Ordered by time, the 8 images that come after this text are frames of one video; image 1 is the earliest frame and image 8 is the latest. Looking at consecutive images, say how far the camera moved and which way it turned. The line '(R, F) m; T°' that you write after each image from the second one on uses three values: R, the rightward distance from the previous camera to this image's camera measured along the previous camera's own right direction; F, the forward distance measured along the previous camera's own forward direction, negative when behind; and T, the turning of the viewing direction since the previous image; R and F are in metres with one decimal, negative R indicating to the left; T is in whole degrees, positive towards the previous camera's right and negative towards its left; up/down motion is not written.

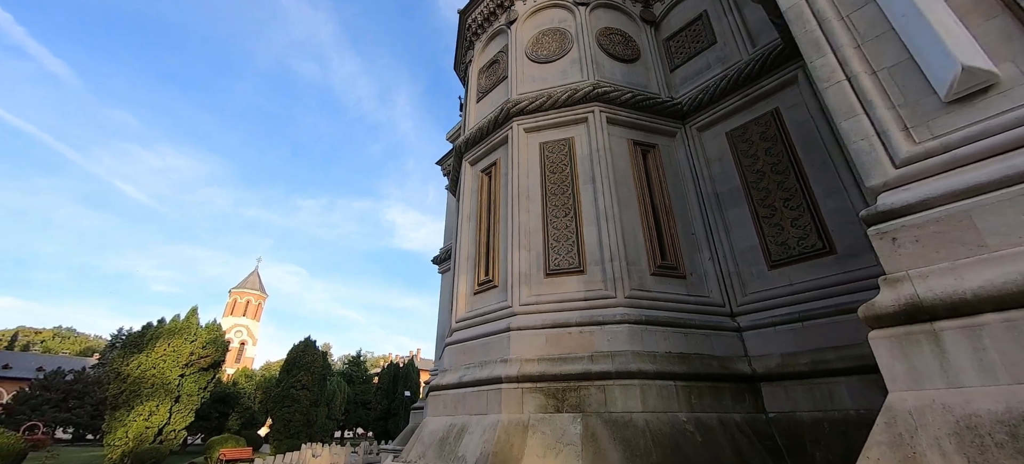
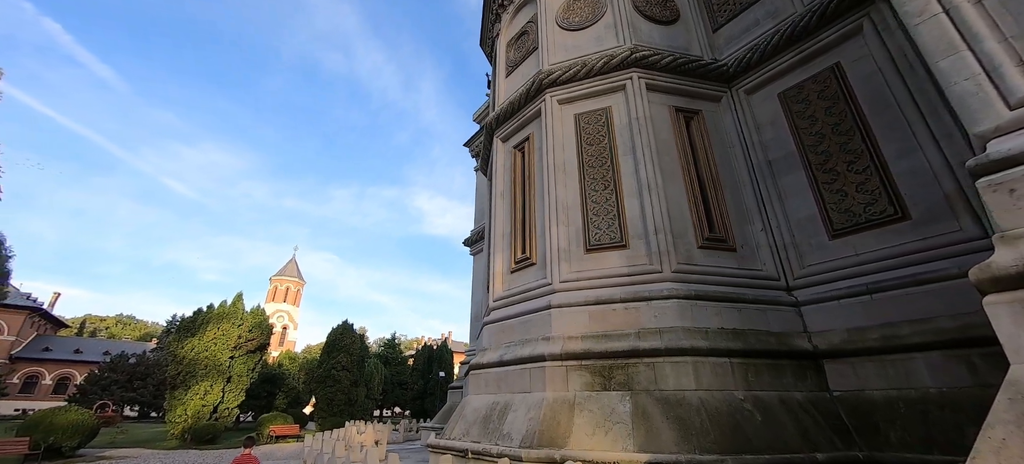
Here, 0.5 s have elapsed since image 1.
(-0.2, +0.2) m; -4°
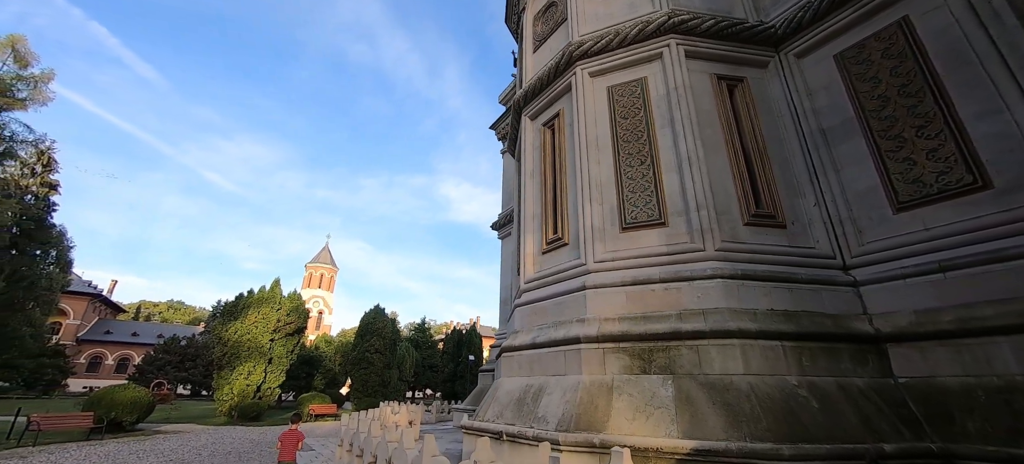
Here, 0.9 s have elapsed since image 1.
(-0.1, +0.2) m; -4°
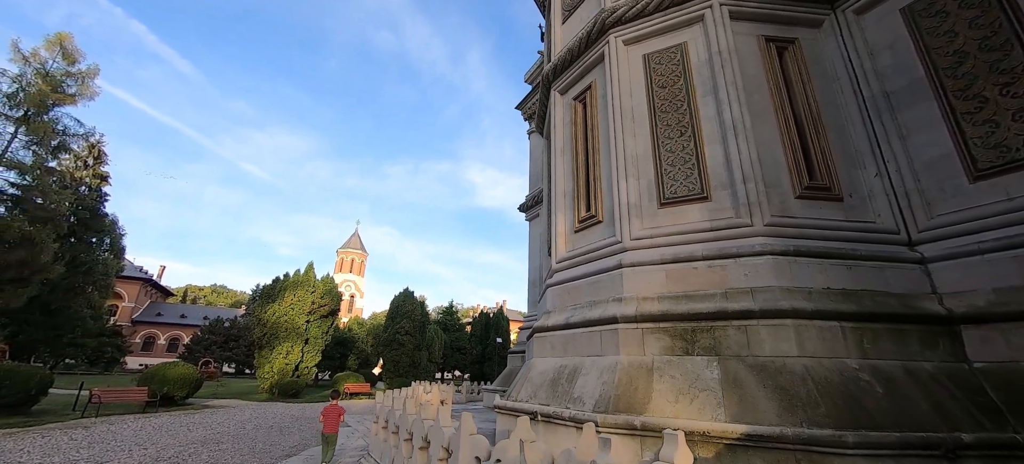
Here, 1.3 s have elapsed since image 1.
(-0.1, +0.2) m; -4°
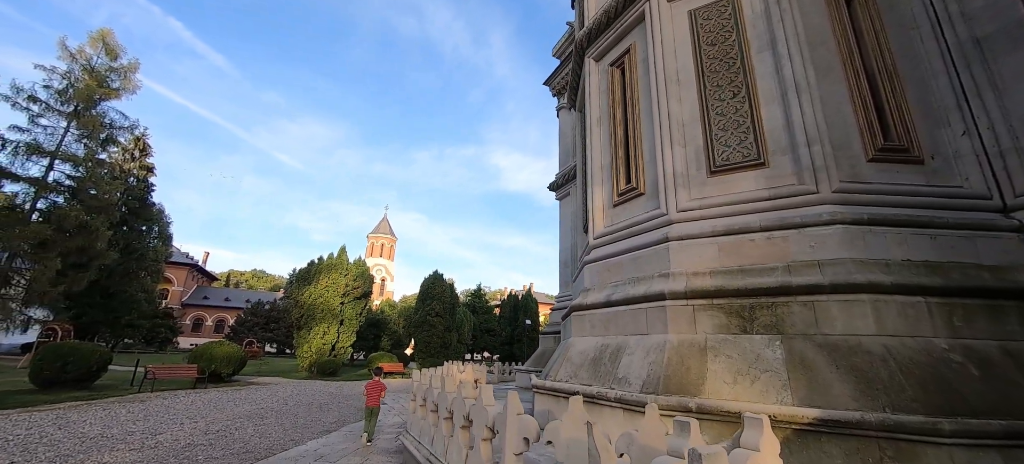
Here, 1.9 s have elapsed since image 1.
(-0.1, +0.2) m; -4°
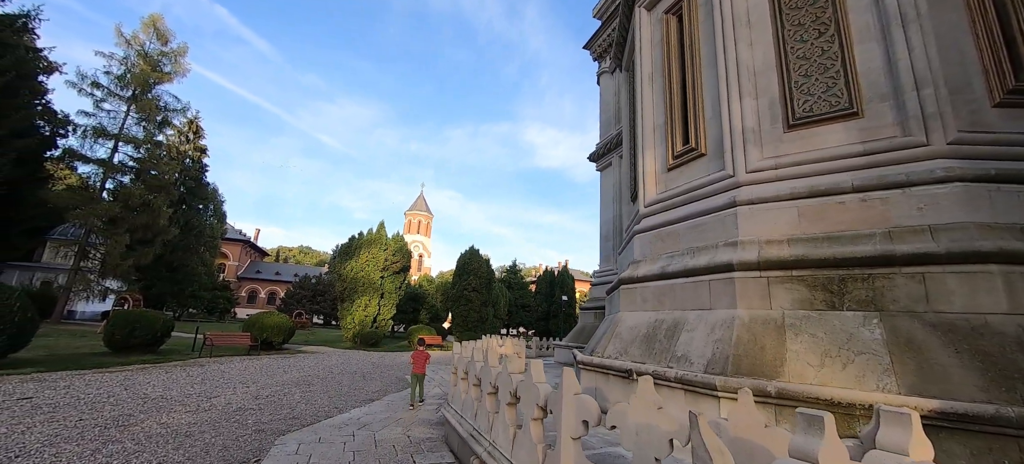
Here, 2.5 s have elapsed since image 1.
(-0.1, +0.3) m; -5°
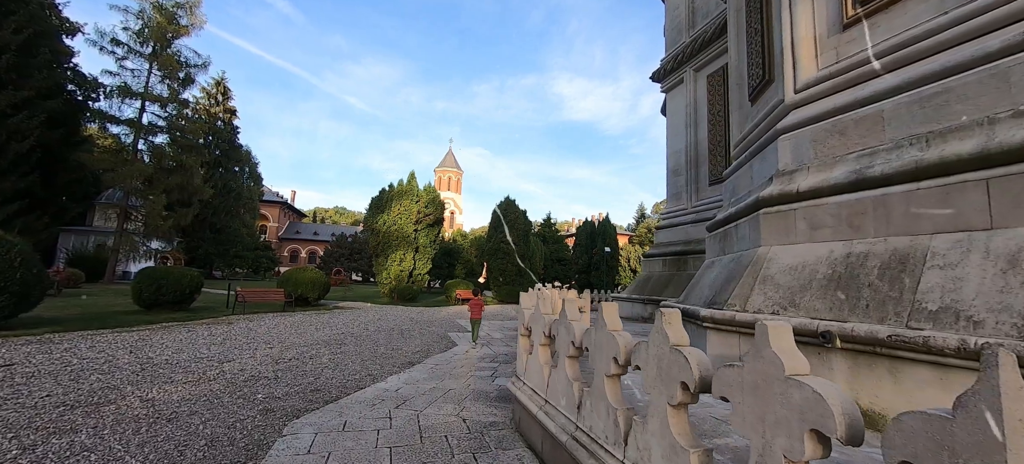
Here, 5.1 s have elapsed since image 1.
(-0.5, +1.4) m; -4°
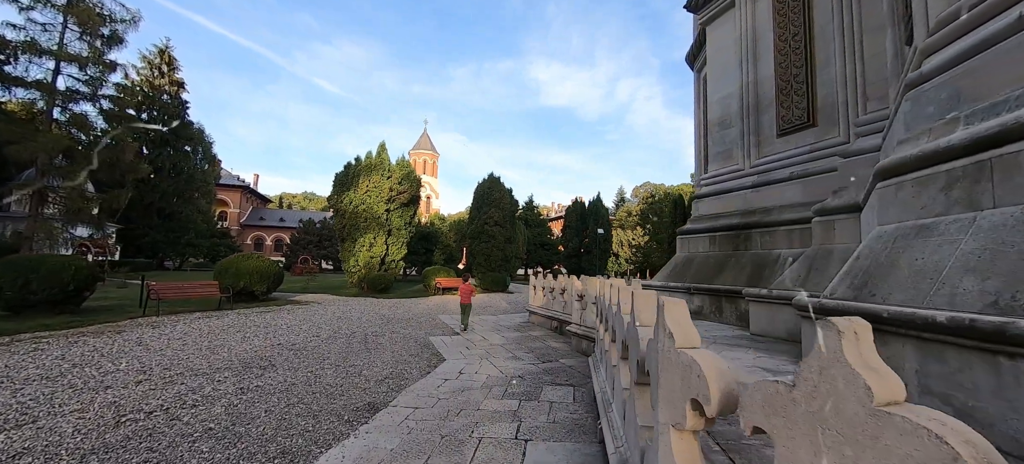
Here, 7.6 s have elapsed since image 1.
(-0.4, +2.1) m; +3°
